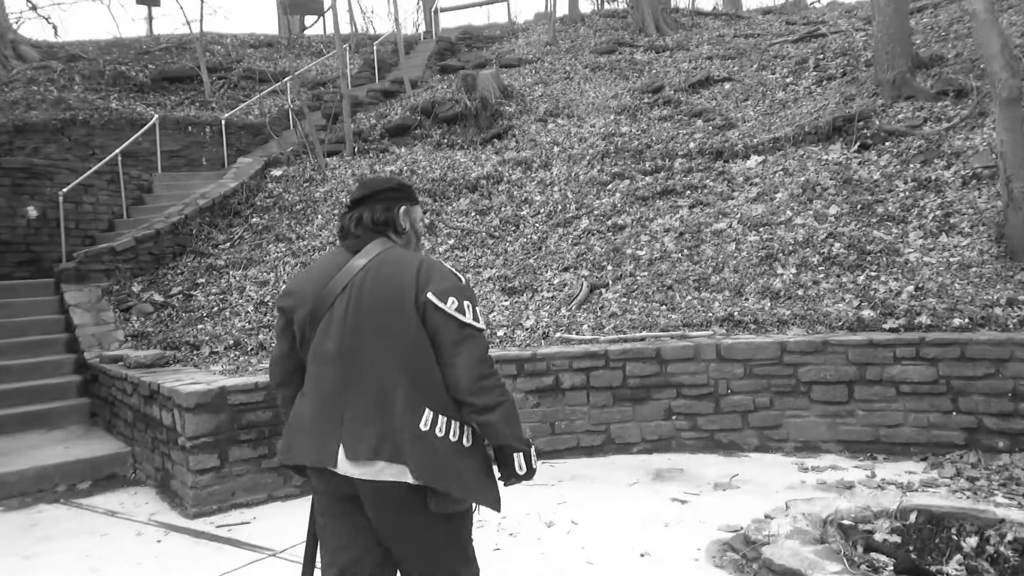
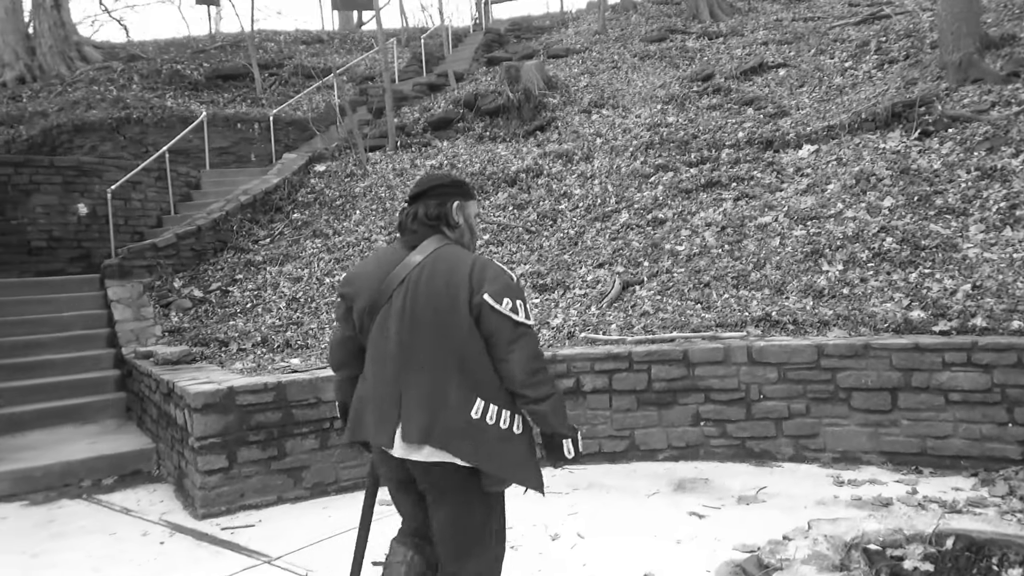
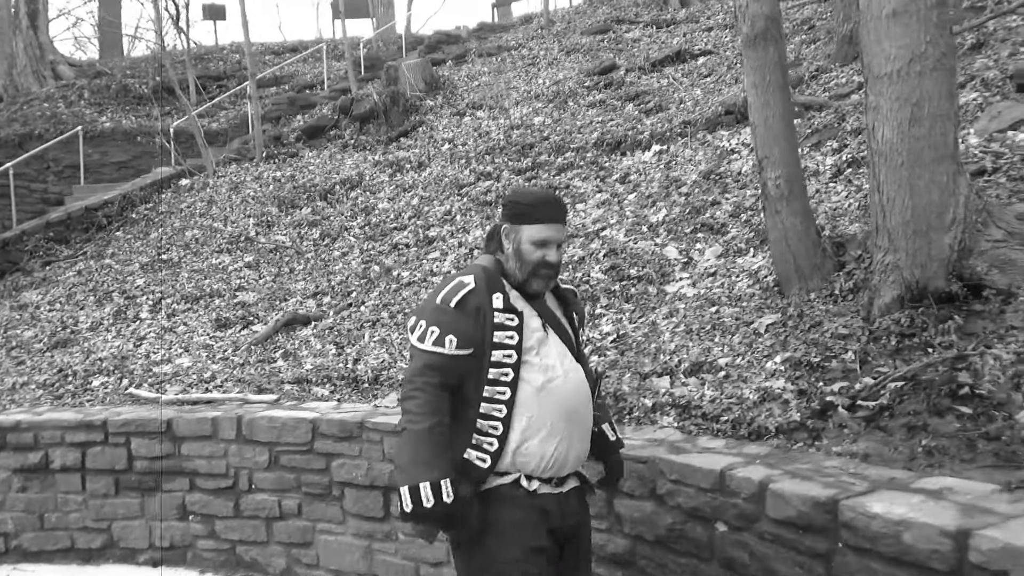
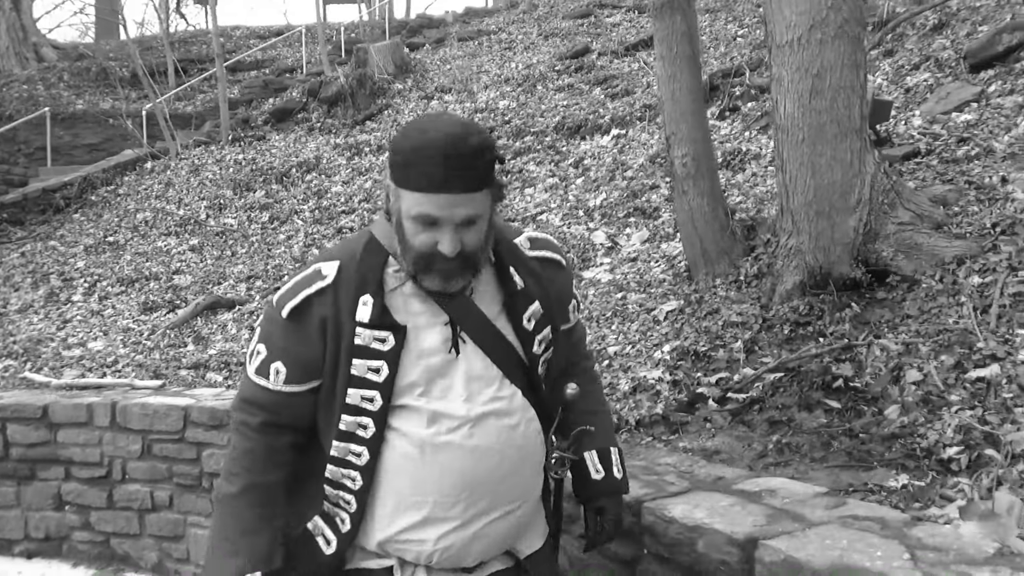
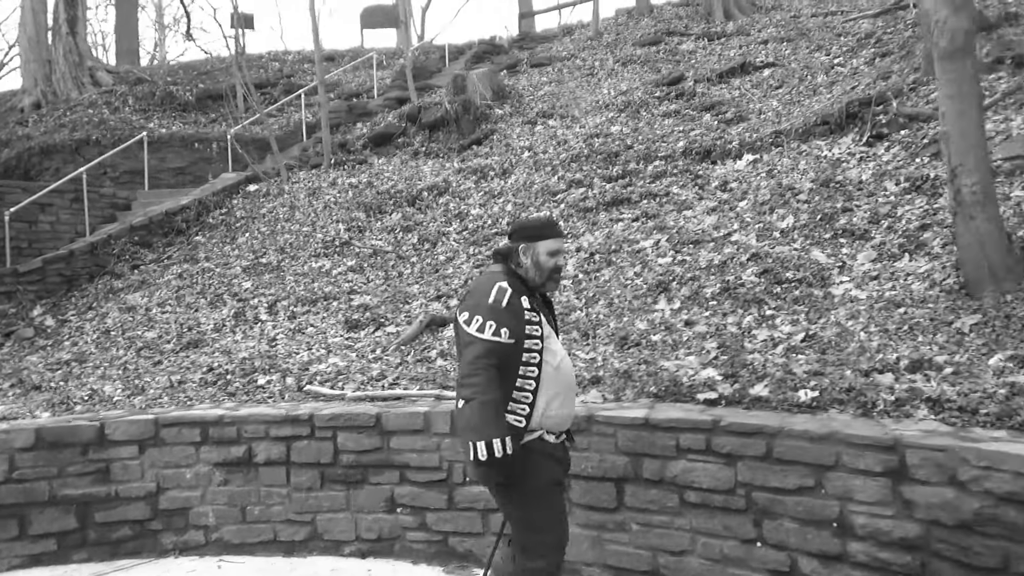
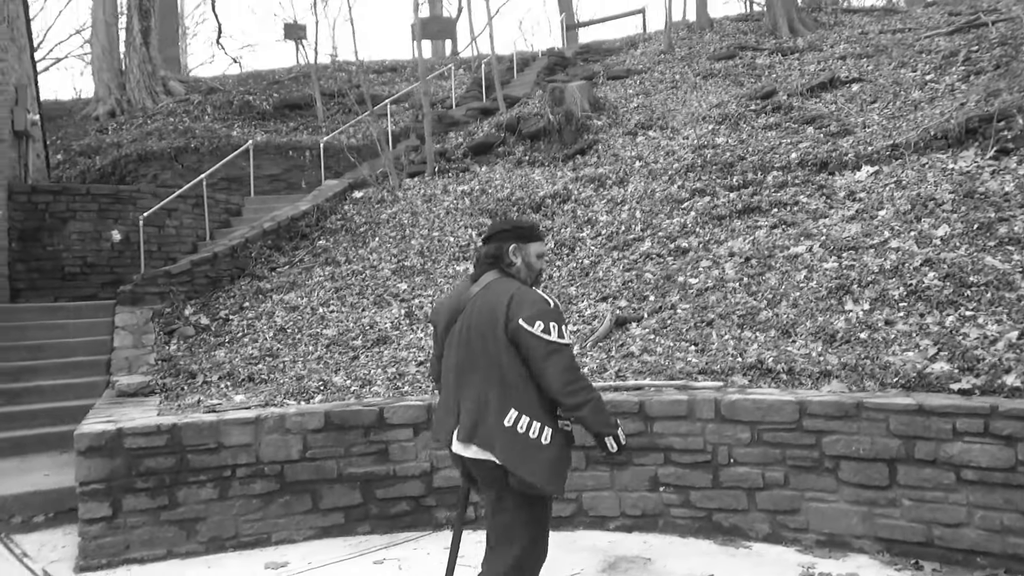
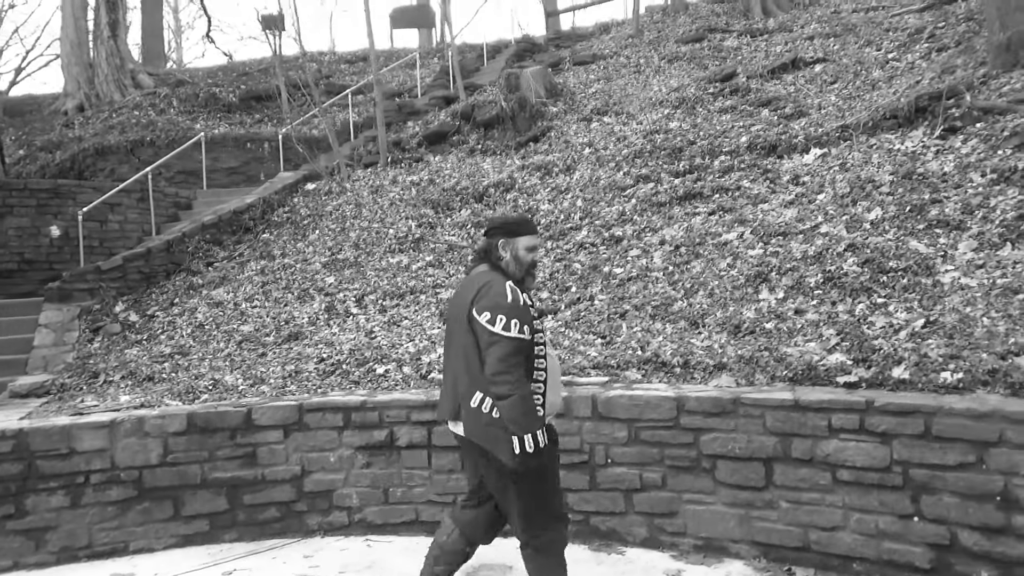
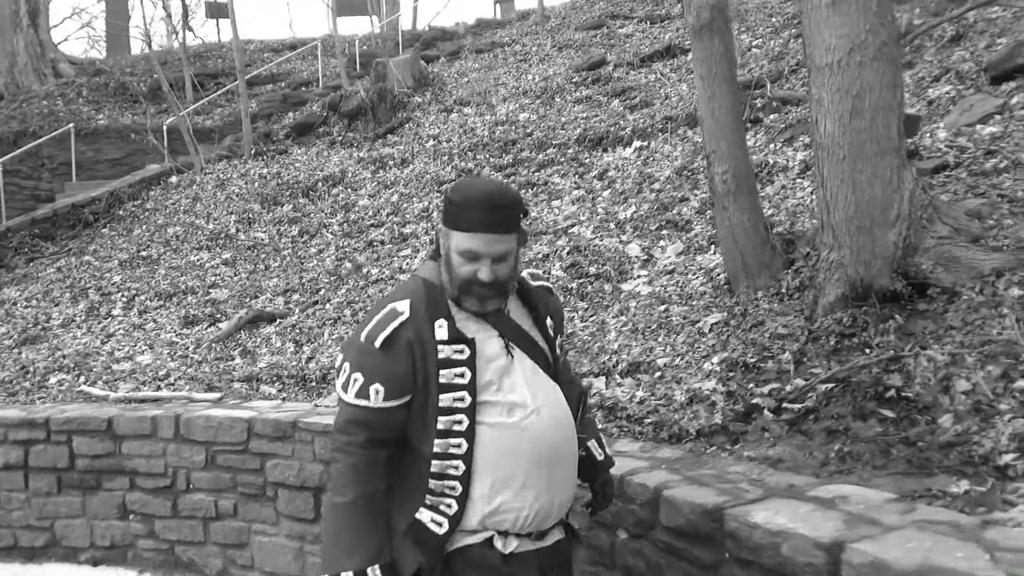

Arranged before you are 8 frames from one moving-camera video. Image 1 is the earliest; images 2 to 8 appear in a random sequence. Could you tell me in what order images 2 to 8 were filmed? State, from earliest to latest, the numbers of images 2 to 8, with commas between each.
2, 6, 7, 5, 3, 8, 4
